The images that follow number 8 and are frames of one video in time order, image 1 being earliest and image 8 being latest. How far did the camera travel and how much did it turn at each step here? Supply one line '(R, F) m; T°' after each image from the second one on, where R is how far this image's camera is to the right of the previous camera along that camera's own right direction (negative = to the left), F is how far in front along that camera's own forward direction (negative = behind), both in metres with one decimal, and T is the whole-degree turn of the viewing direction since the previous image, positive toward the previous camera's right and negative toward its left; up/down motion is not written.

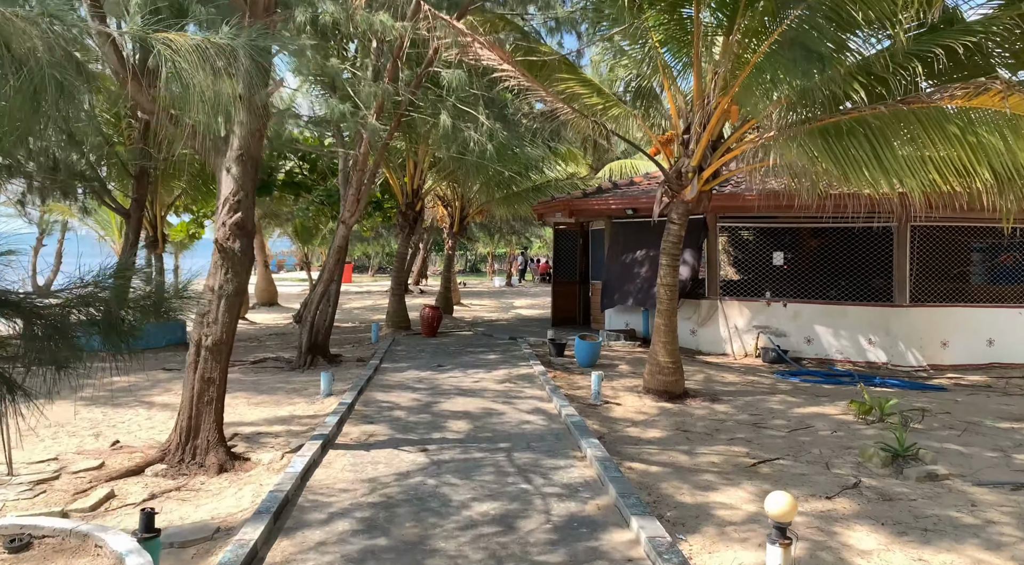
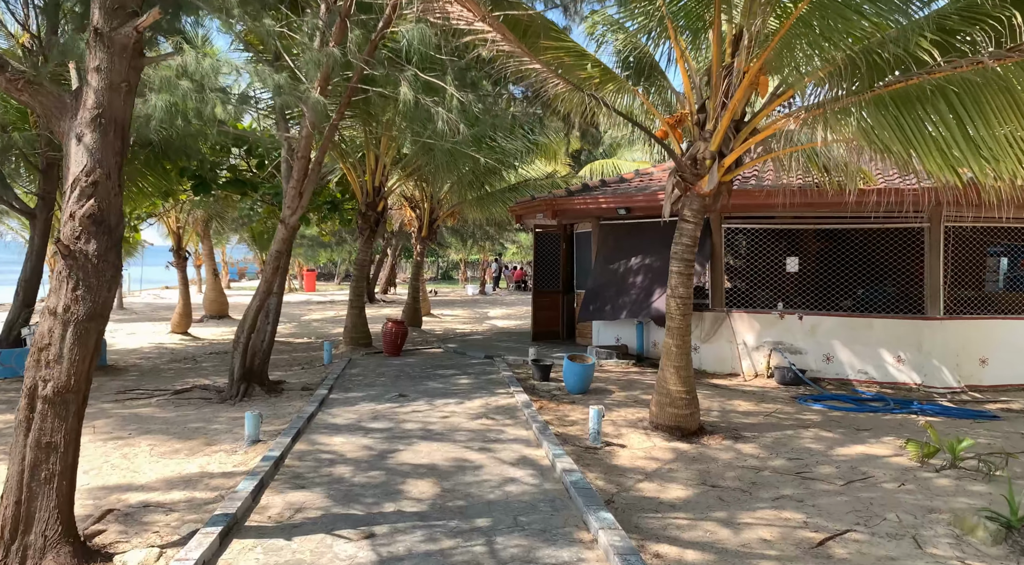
(-0.1, +1.7) m; +2°
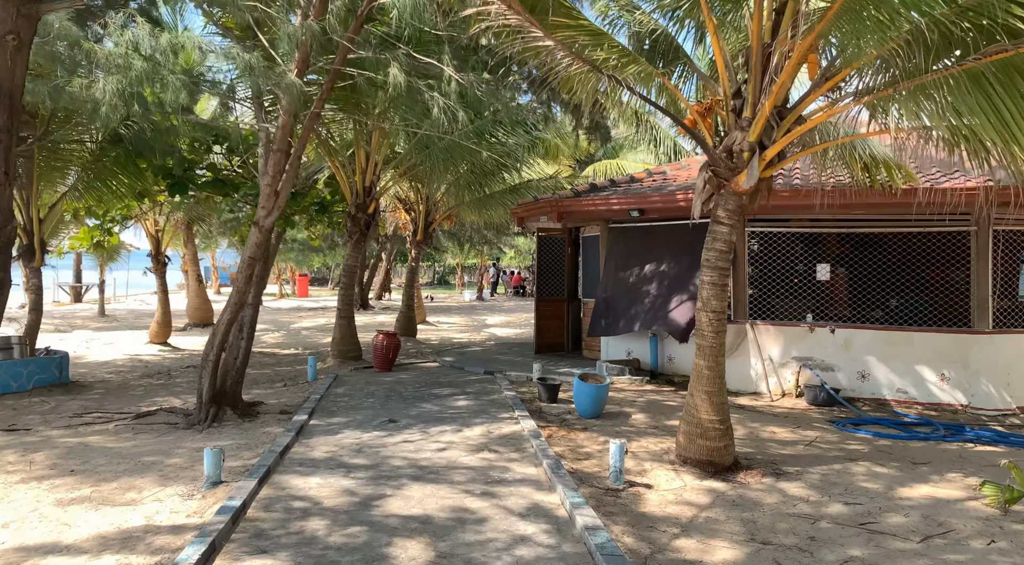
(-0.1, +1.0) m; 0°
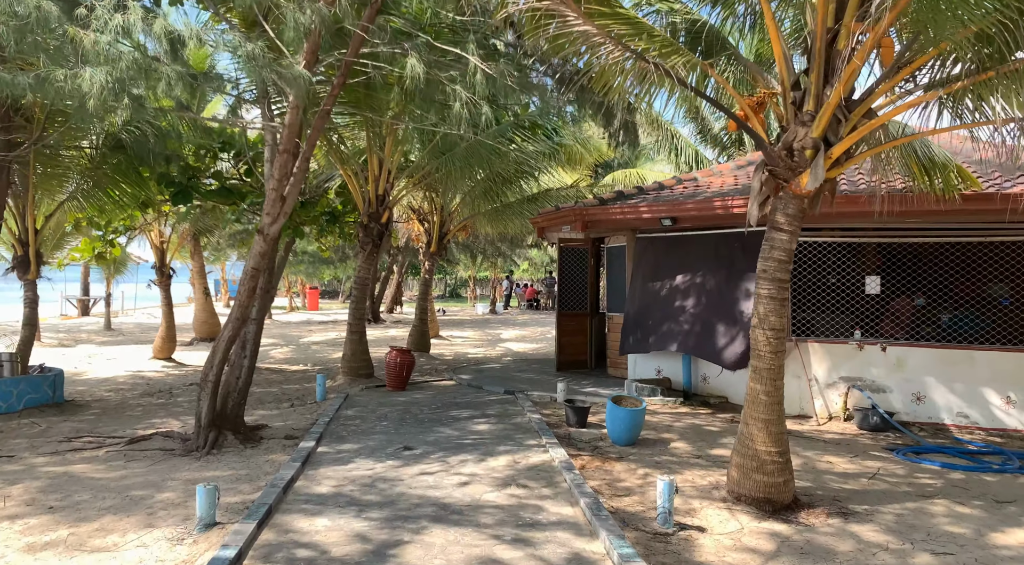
(-0.2, +0.7) m; -1°
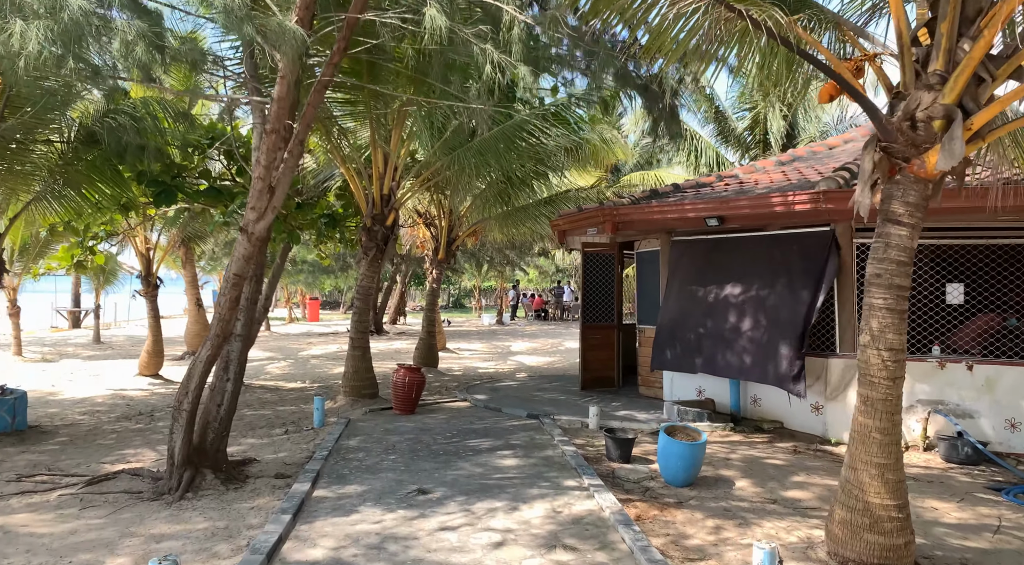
(-0.3, +1.2) m; 0°
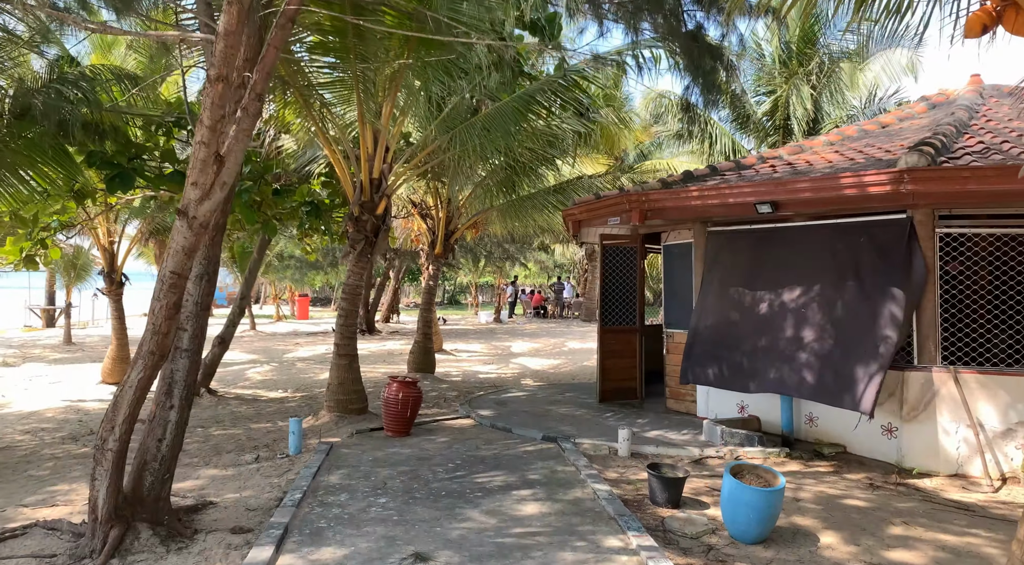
(-0.2, +1.4) m; +1°
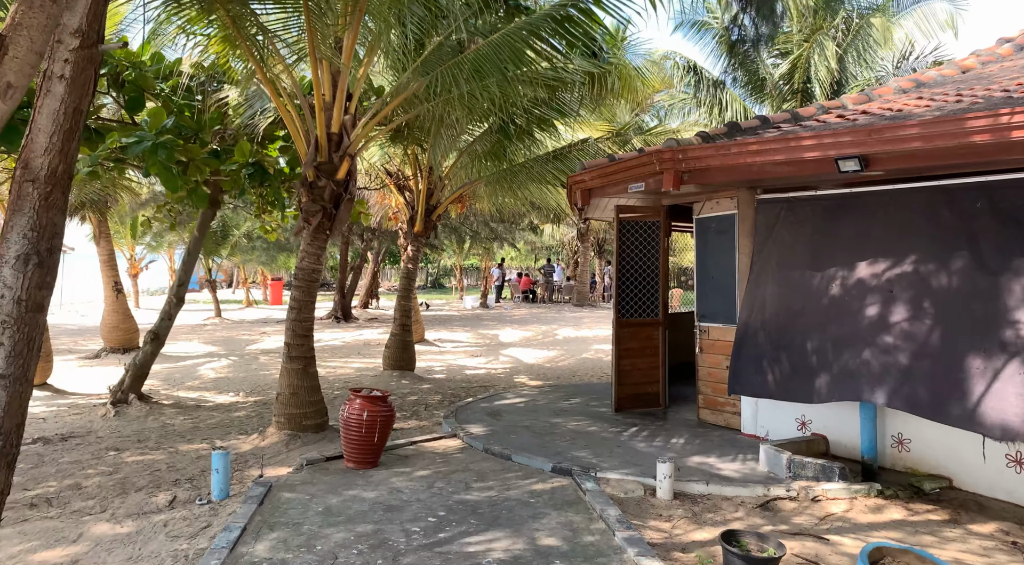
(-0.1, +1.8) m; +1°
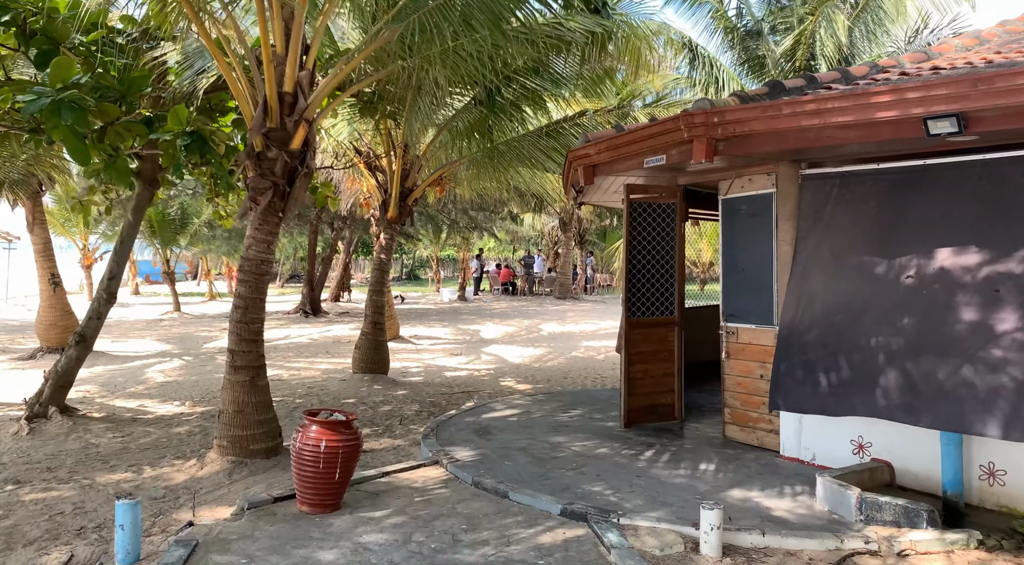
(-0.1, +1.2) m; +2°
